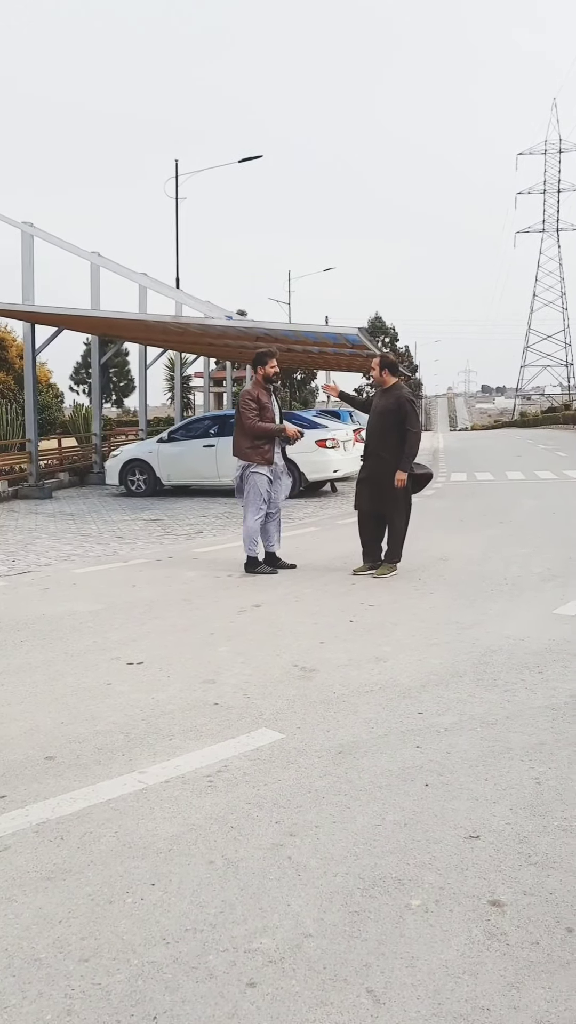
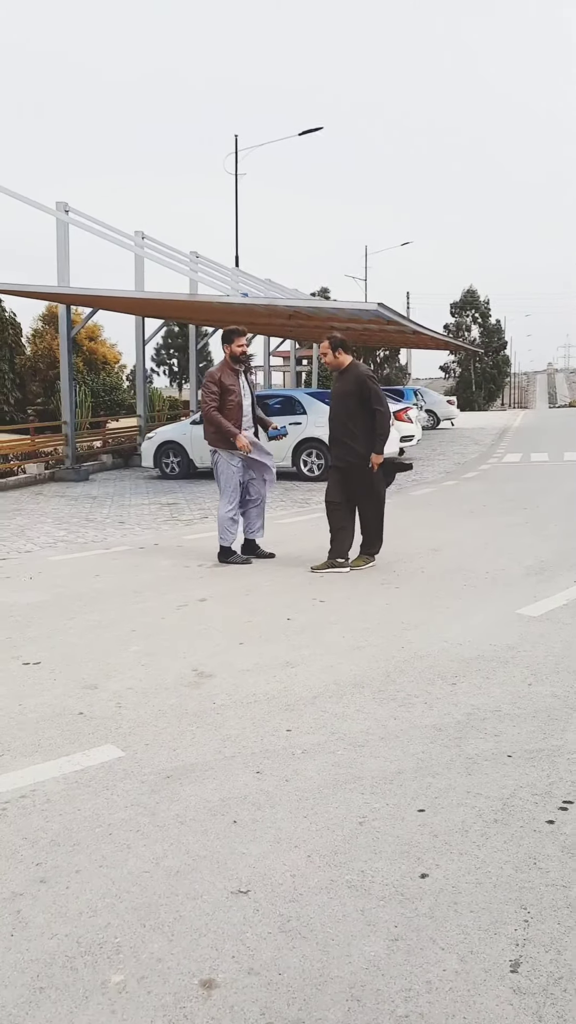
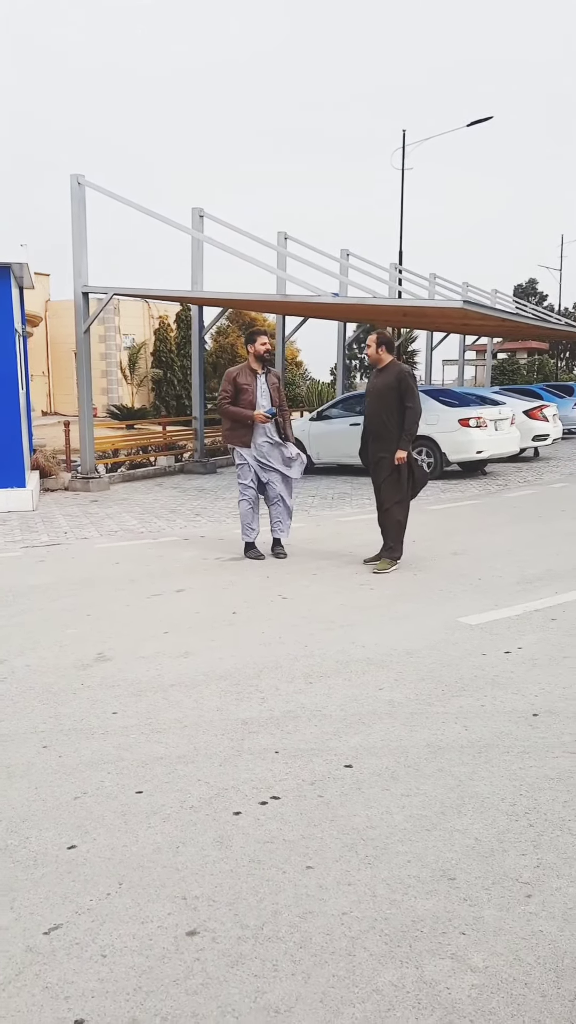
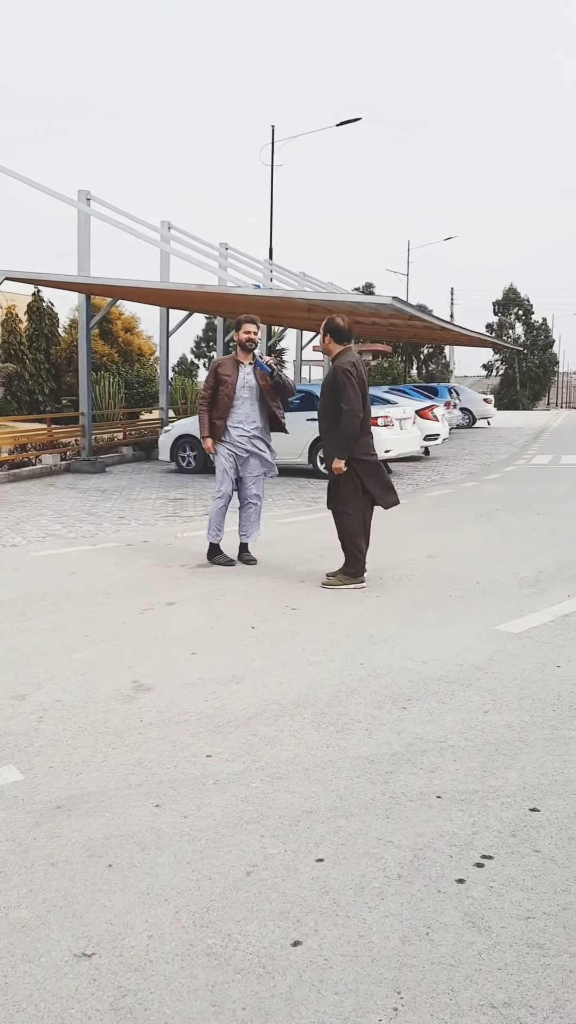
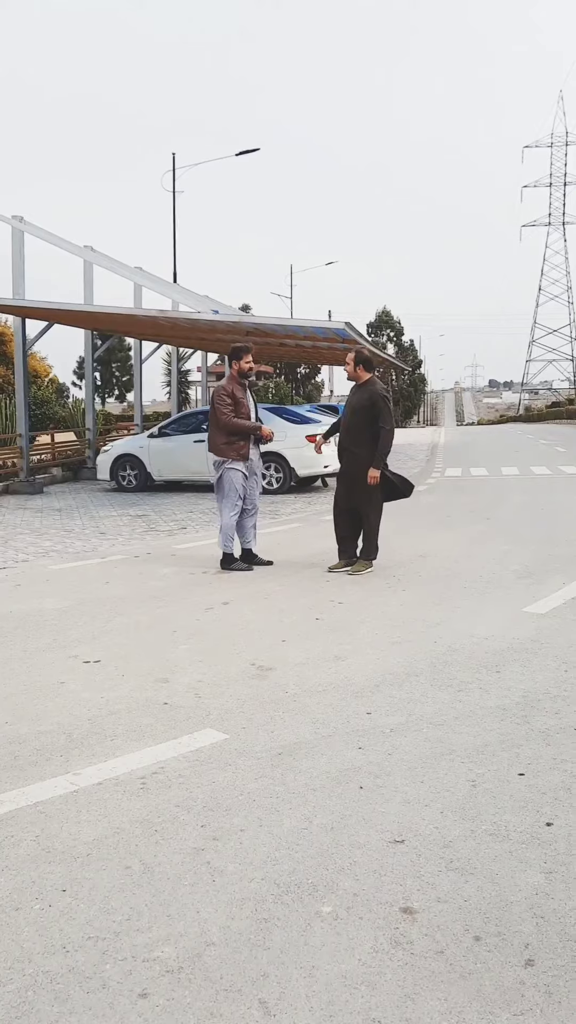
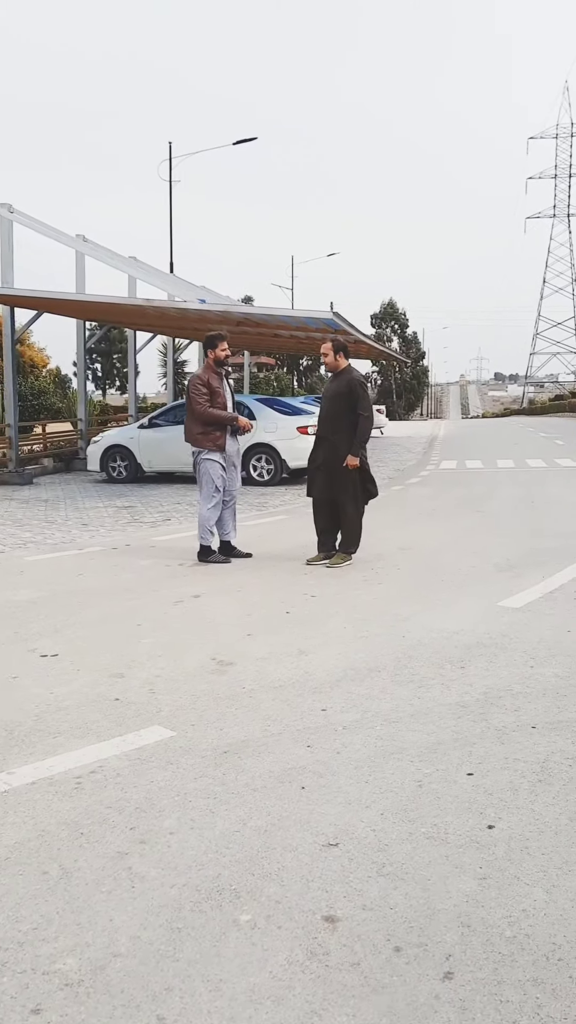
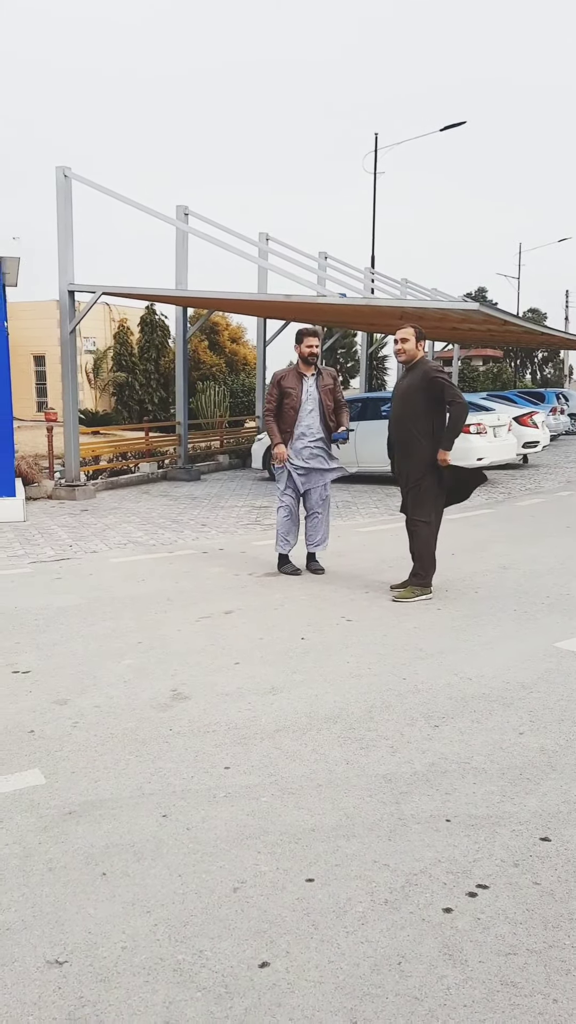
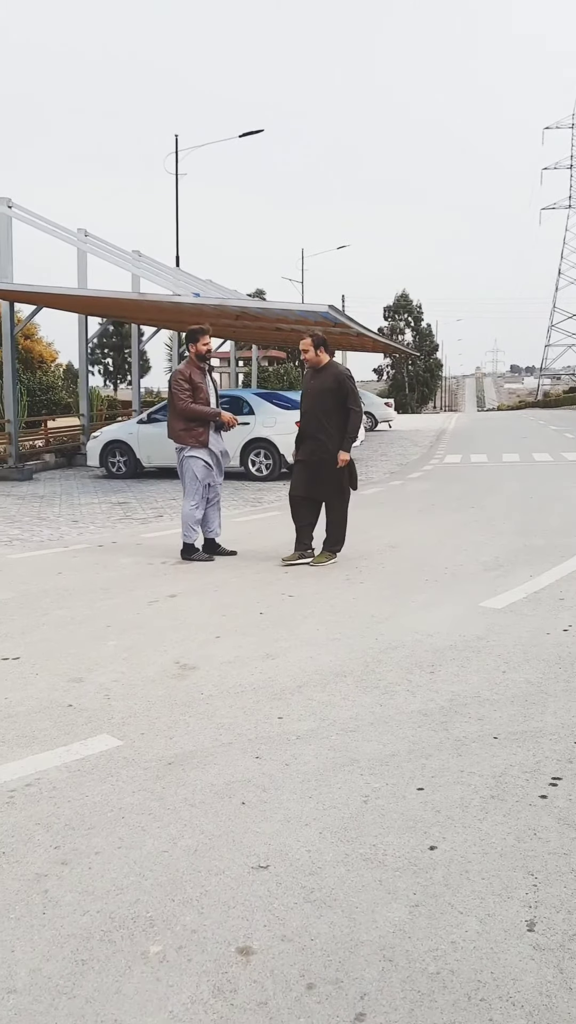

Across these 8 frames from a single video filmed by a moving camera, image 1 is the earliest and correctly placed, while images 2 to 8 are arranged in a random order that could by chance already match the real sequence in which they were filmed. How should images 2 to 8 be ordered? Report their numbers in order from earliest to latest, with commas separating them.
5, 6, 8, 2, 4, 7, 3
